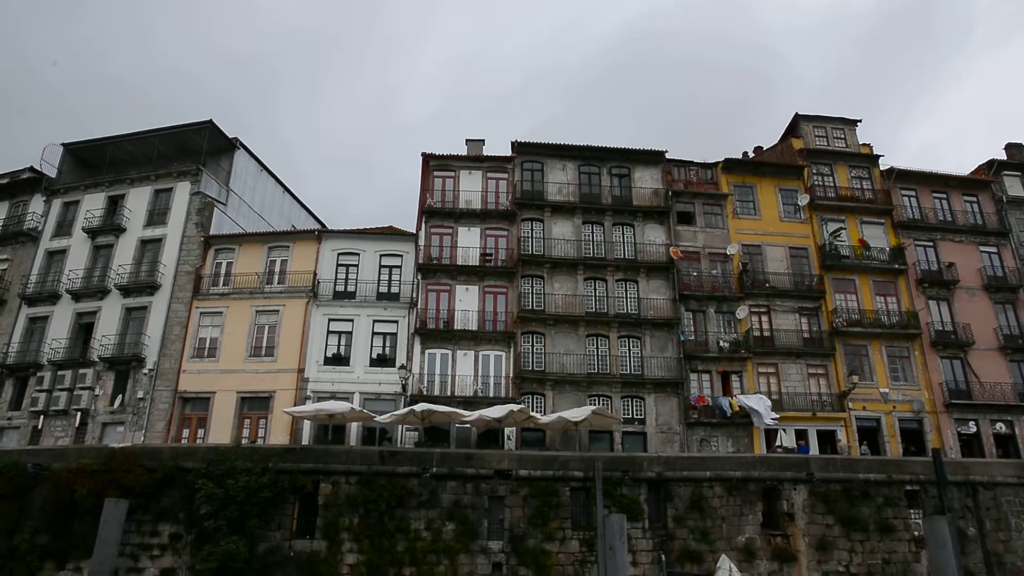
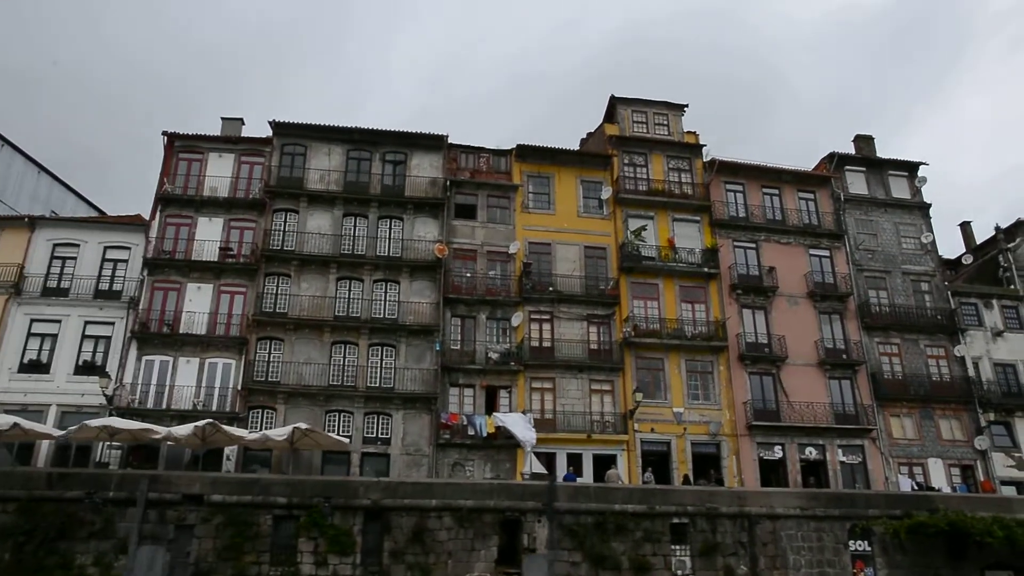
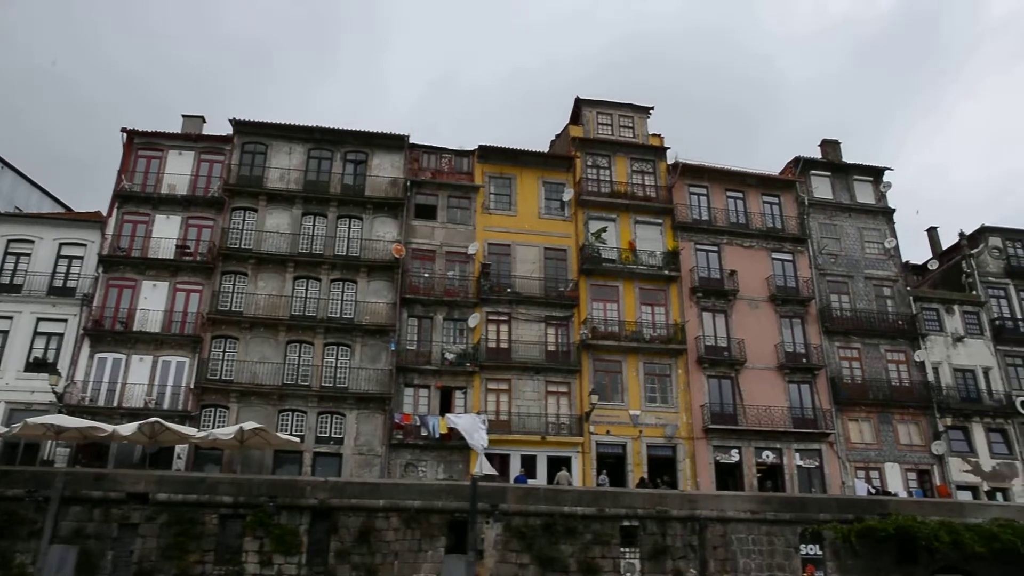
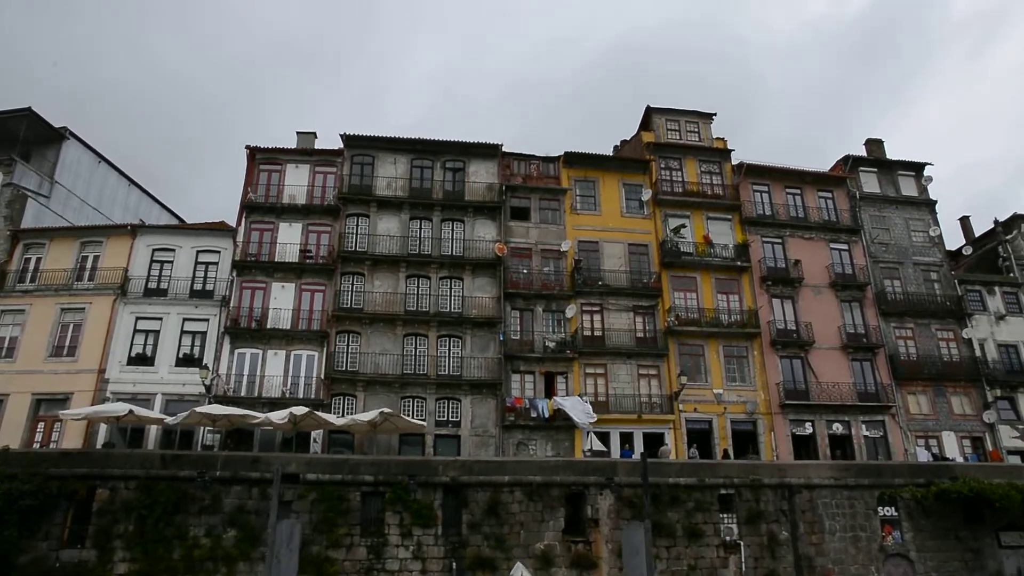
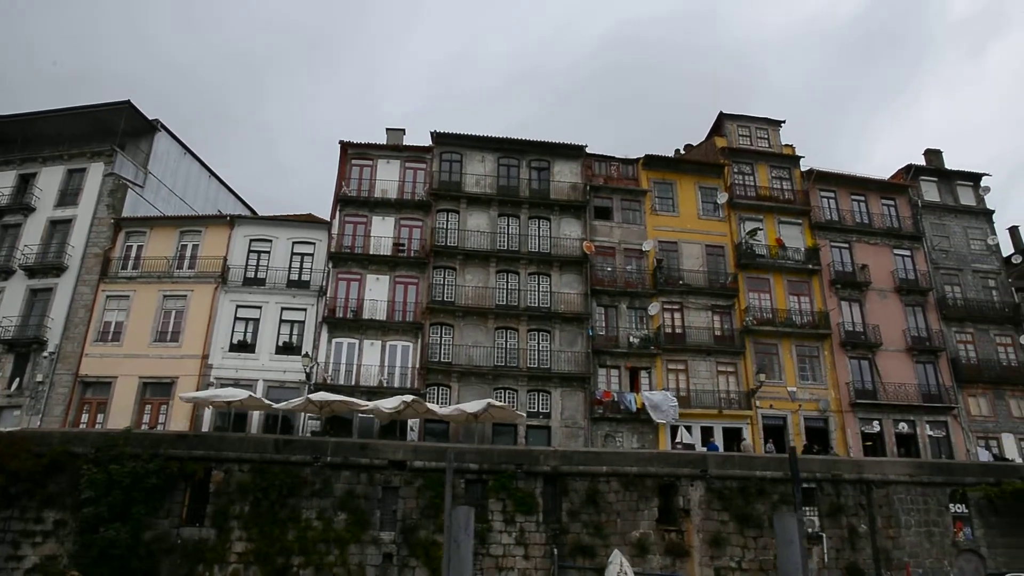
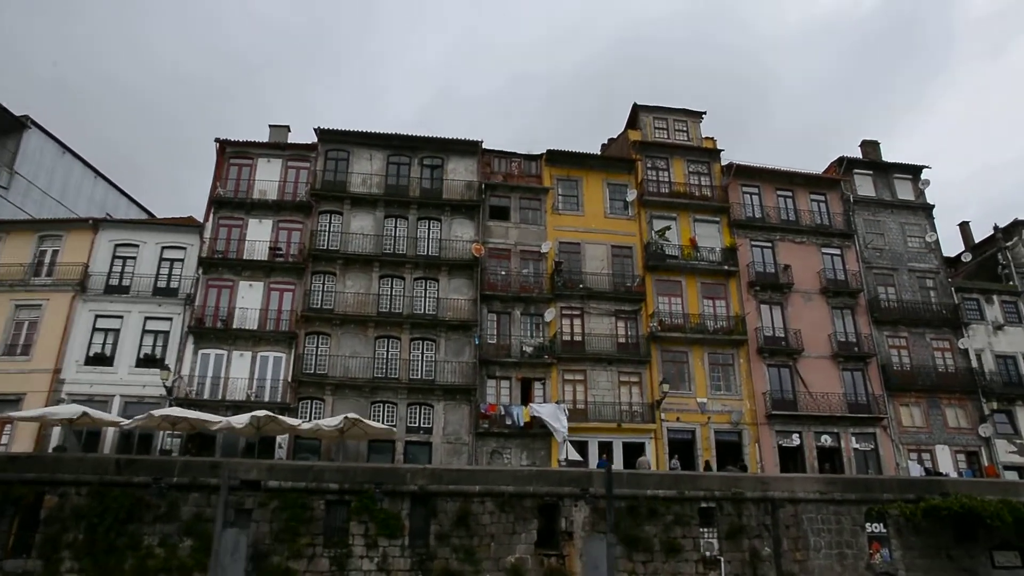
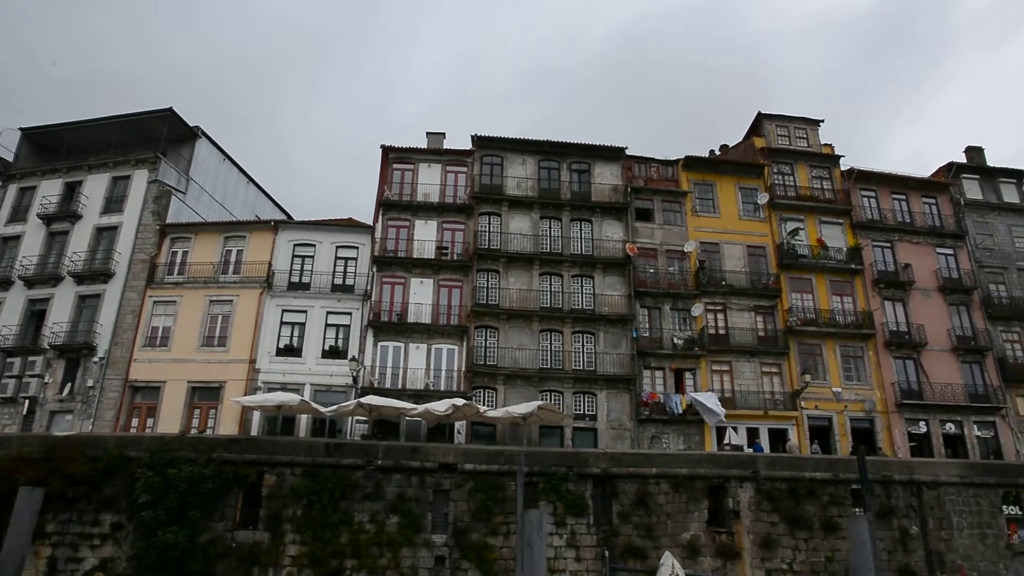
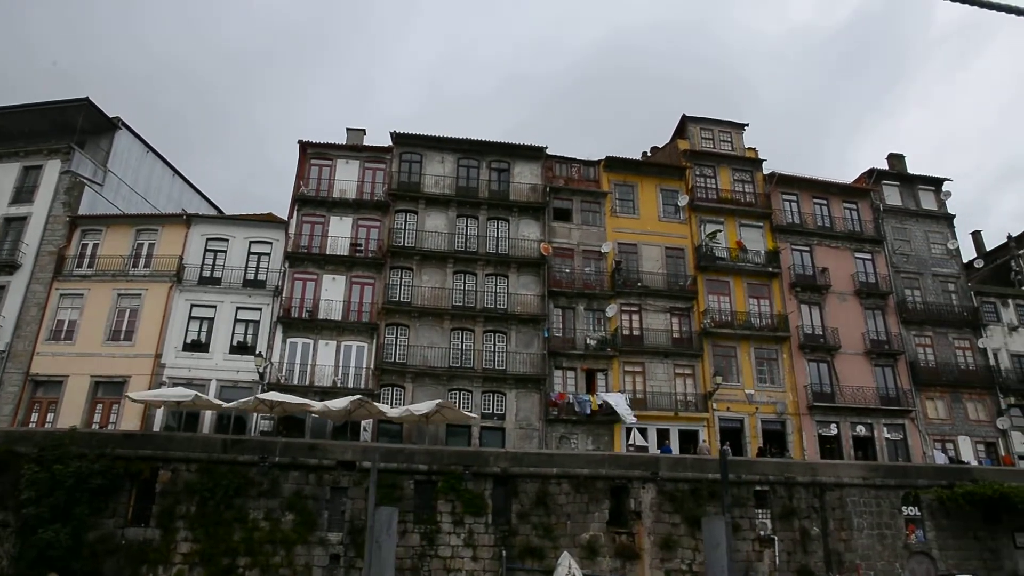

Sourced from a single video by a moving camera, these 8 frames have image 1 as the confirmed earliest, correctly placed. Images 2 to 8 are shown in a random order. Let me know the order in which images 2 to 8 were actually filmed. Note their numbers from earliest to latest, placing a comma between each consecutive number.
7, 5, 8, 4, 6, 2, 3
